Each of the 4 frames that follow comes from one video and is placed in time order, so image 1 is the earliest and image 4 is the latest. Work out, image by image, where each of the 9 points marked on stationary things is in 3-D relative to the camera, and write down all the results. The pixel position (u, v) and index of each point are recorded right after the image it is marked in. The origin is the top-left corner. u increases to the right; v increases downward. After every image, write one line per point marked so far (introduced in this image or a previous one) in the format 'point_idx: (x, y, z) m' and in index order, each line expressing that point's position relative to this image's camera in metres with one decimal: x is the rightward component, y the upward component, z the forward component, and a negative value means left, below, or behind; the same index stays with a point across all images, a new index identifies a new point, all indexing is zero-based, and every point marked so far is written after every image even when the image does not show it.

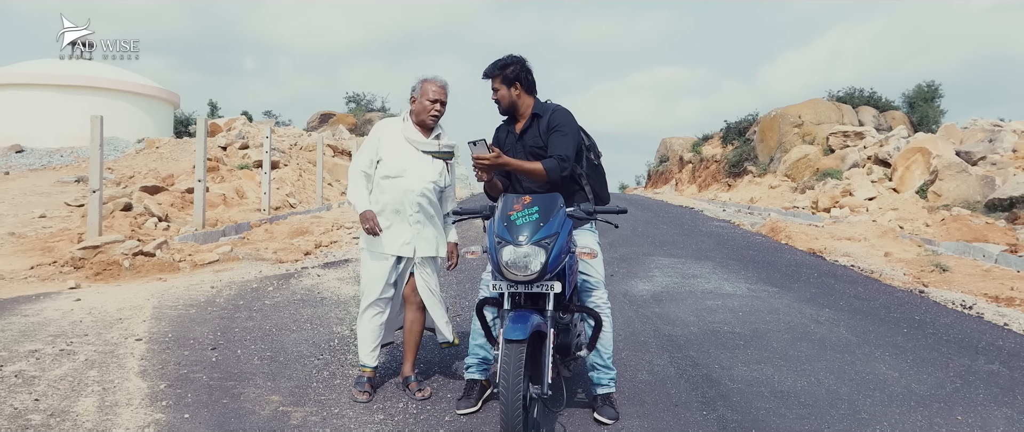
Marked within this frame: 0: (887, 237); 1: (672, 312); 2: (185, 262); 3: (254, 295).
0: (+7.3, -0.4, +13.5) m
1: (+1.5, -0.9, +6.6) m
2: (-4.3, -0.6, +9.1) m
3: (-2.6, -0.8, +7.0) m
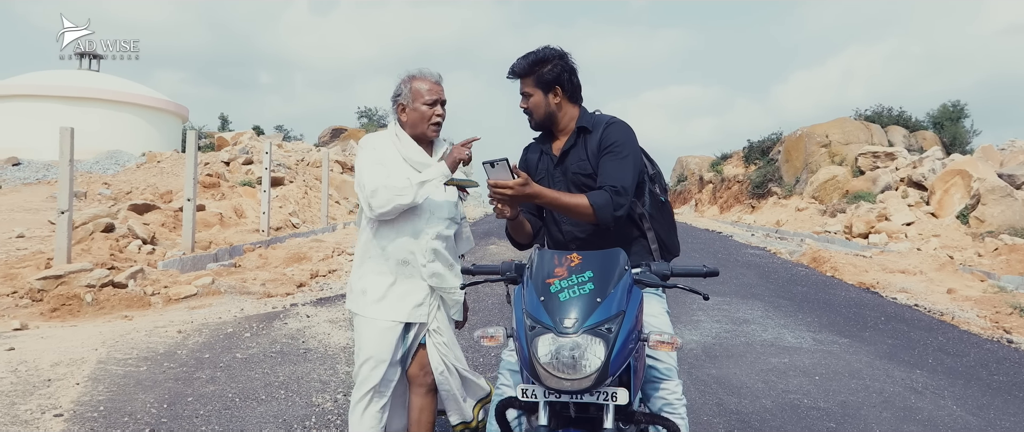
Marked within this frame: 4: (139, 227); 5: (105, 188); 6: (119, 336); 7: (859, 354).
0: (+7.6, -1.0, +12.2) m
1: (+1.7, -1.2, +5.4) m
2: (-4.1, -0.9, +8.0) m
3: (-2.4, -1.1, +5.8) m
4: (-6.4, -0.2, +11.9) m
5: (-10.8, +0.7, +18.4) m
6: (-3.5, -1.1, +6.2) m
7: (+3.1, -1.2, +6.2) m
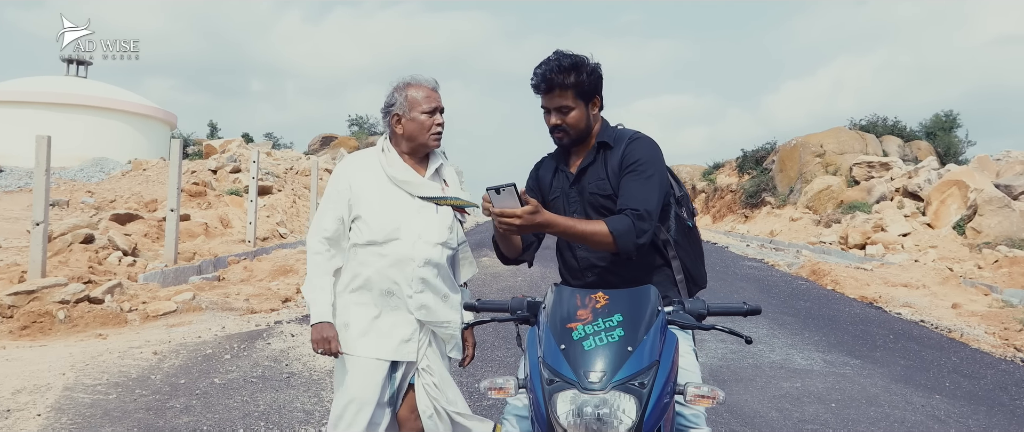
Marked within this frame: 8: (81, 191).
0: (+7.5, -1.2, +12.0) m
1: (+1.7, -1.4, +5.0) m
2: (-4.1, -1.1, +7.6) m
3: (-2.4, -1.2, +5.5) m
4: (-6.5, -0.4, +11.5) m
5: (-10.9, +0.5, +17.9) m
6: (-3.5, -1.2, +5.8) m
7: (+3.1, -1.4, +5.9) m
8: (-11.7, +0.7, +18.8) m
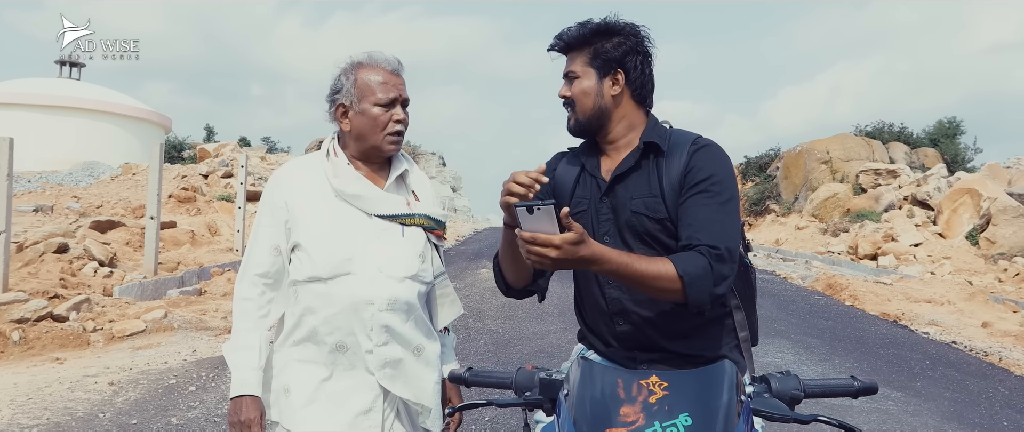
0: (+7.5, -1.4, +11.3) m
1: (+1.7, -1.5, +4.4) m
2: (-4.1, -1.2, +6.9) m
3: (-2.4, -1.3, +4.8) m
4: (-6.5, -0.5, +10.8) m
5: (-10.9, +0.3, +17.2) m
6: (-3.5, -1.3, +5.1) m
7: (+3.1, -1.5, +5.3) m
8: (-11.7, +0.5, +18.1) m
